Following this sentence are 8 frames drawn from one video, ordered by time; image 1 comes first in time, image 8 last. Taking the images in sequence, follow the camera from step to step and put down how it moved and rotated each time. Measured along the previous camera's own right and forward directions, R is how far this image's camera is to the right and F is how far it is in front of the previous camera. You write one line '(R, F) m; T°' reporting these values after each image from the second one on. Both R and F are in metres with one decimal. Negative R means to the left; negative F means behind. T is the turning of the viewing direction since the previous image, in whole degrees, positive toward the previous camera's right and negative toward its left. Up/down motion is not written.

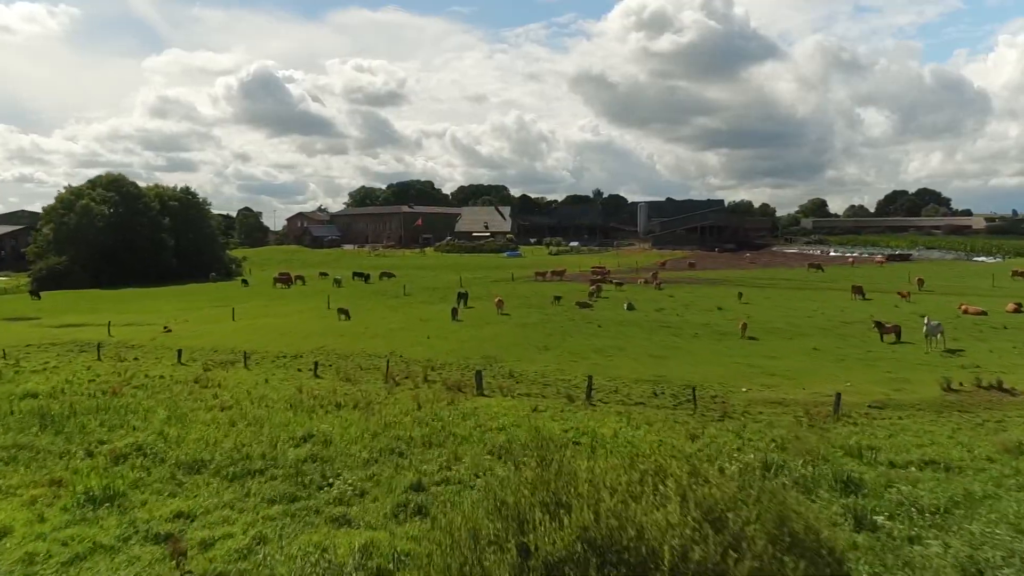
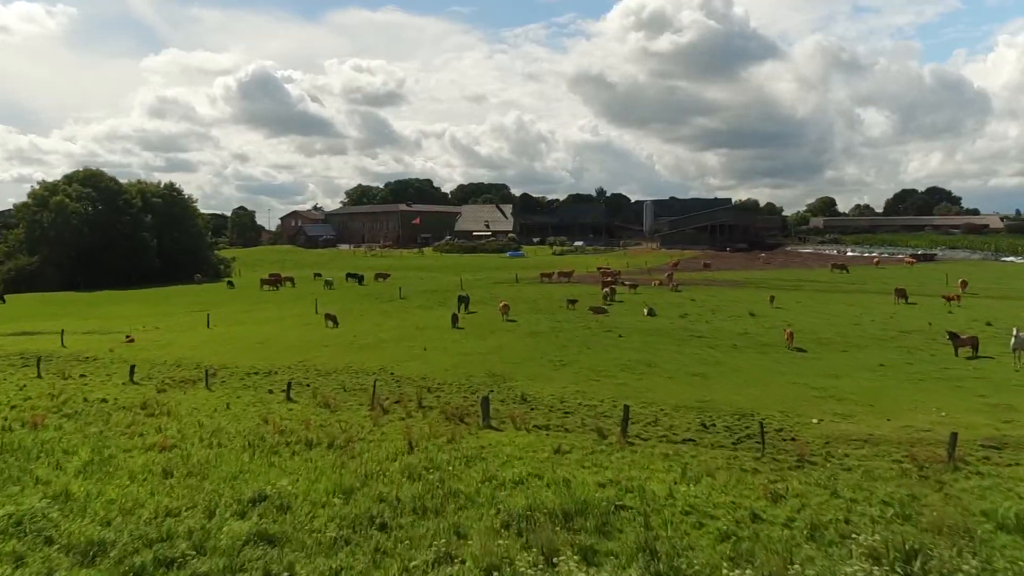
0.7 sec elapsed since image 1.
(-0.3, +4.4) m; 0°
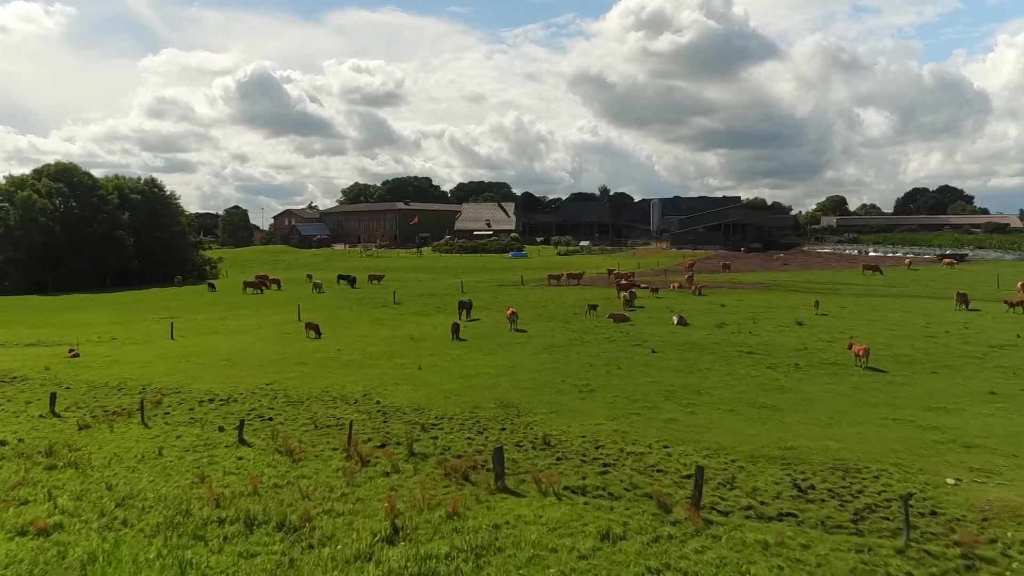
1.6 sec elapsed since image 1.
(-0.3, +5.0) m; 0°
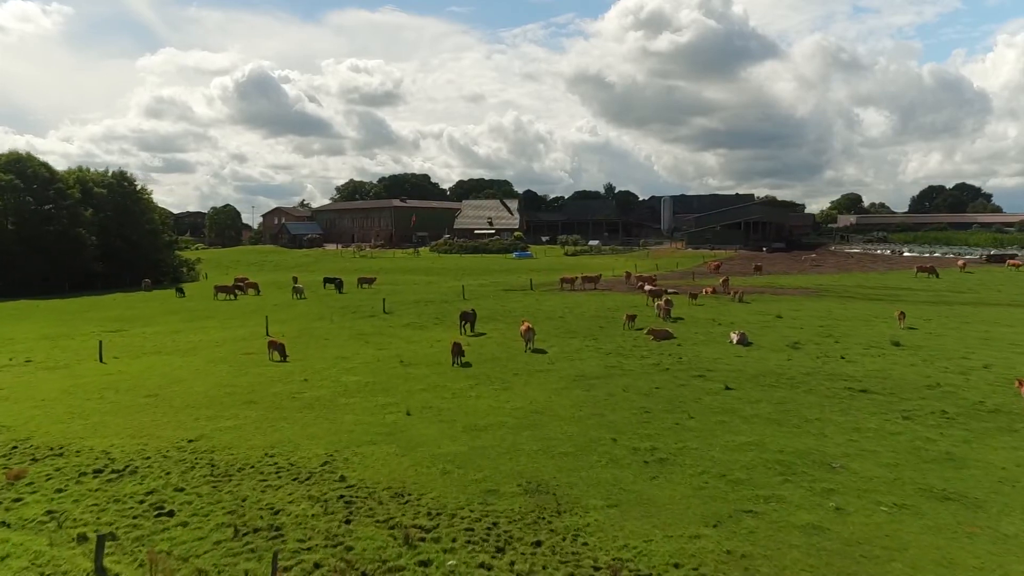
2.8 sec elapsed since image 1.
(-0.4, +6.9) m; 0°
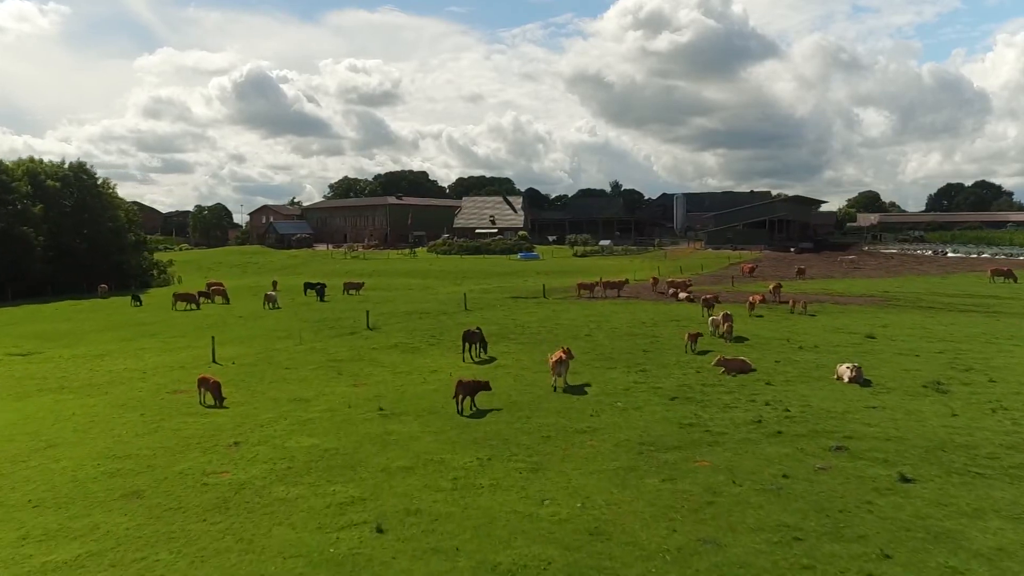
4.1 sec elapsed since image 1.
(-0.4, +7.4) m; 0°
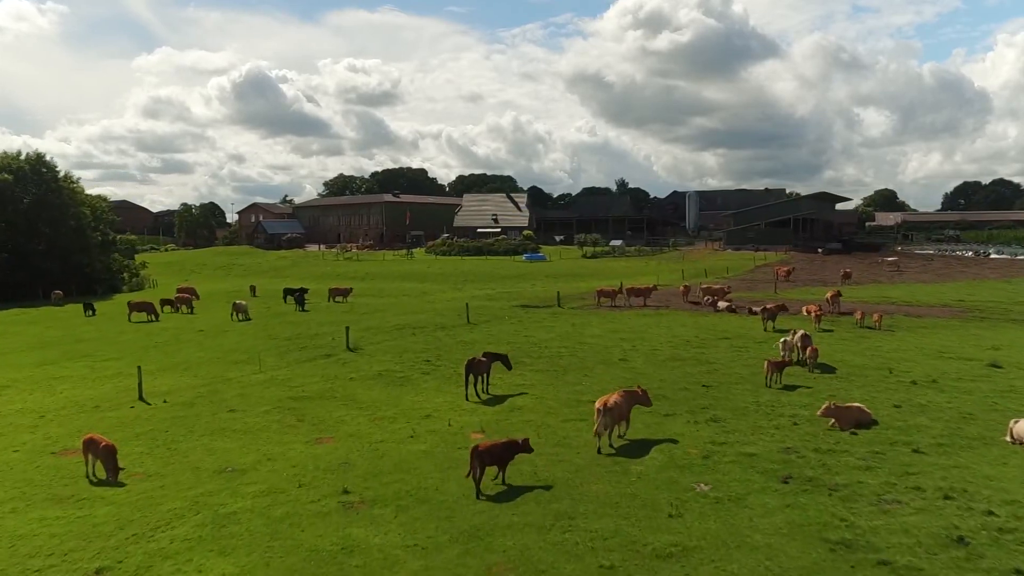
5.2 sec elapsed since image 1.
(-0.3, +6.0) m; 0°
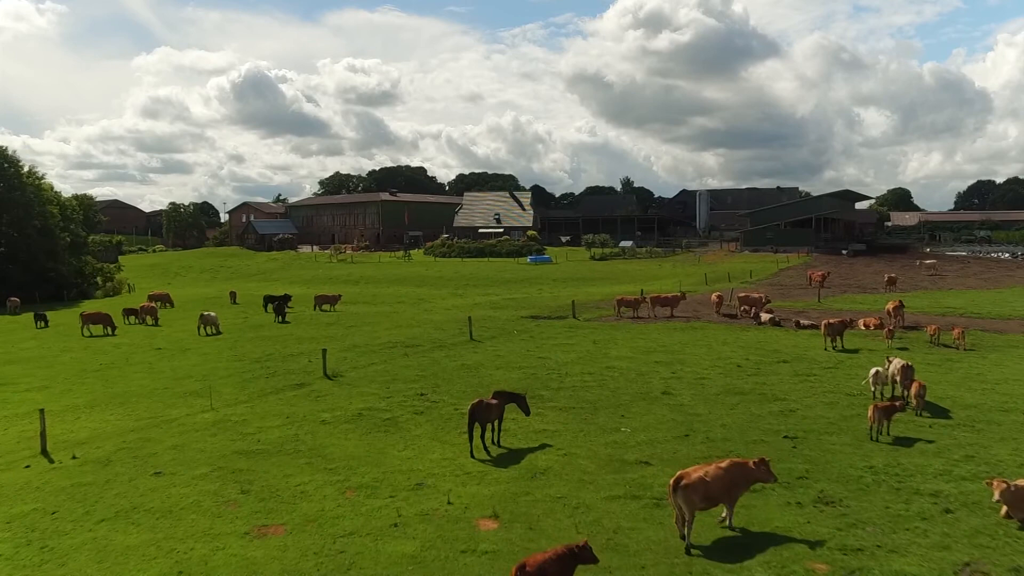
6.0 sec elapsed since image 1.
(-0.3, +4.7) m; 0°
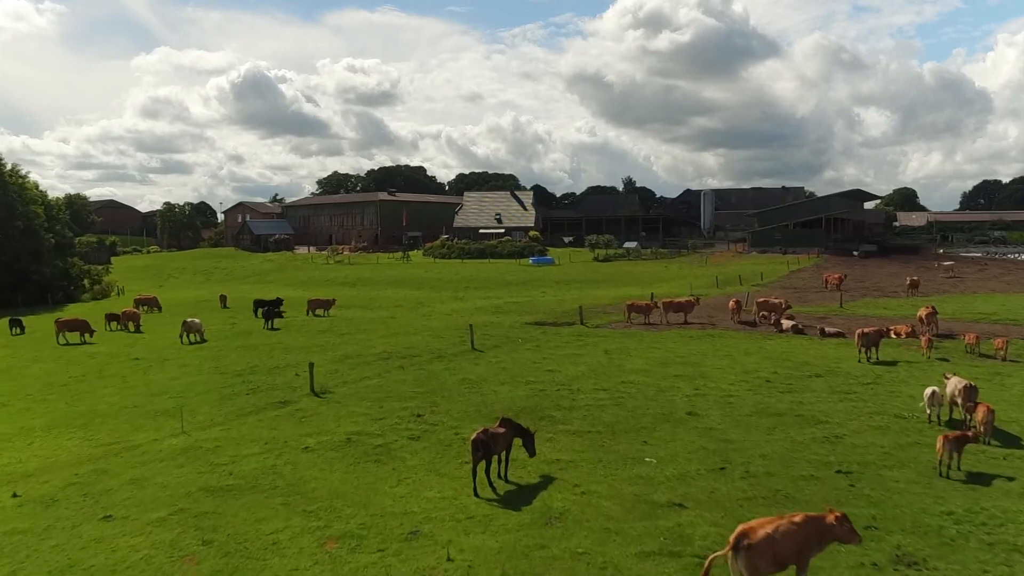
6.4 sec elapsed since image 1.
(-0.1, +2.0) m; 0°
